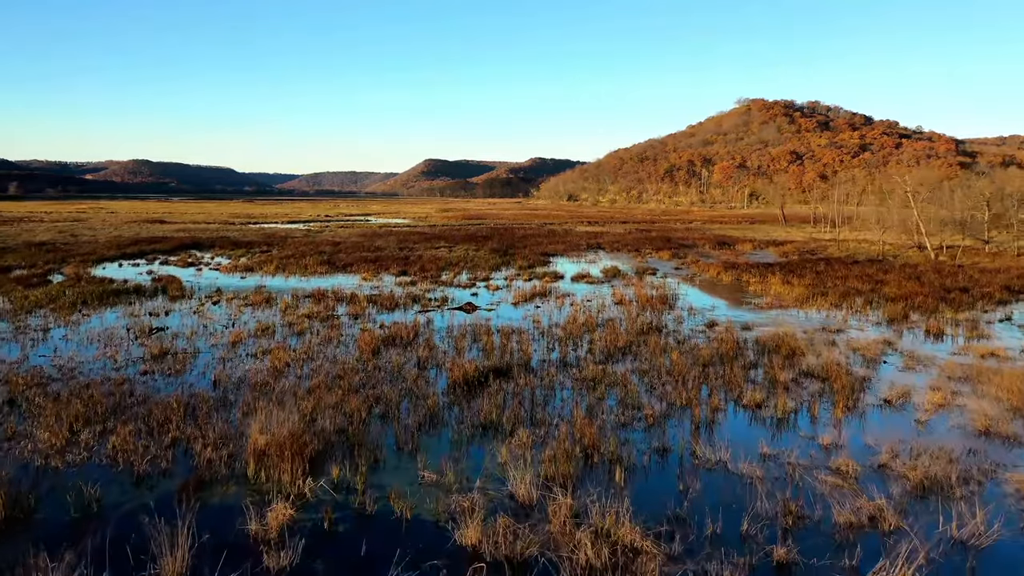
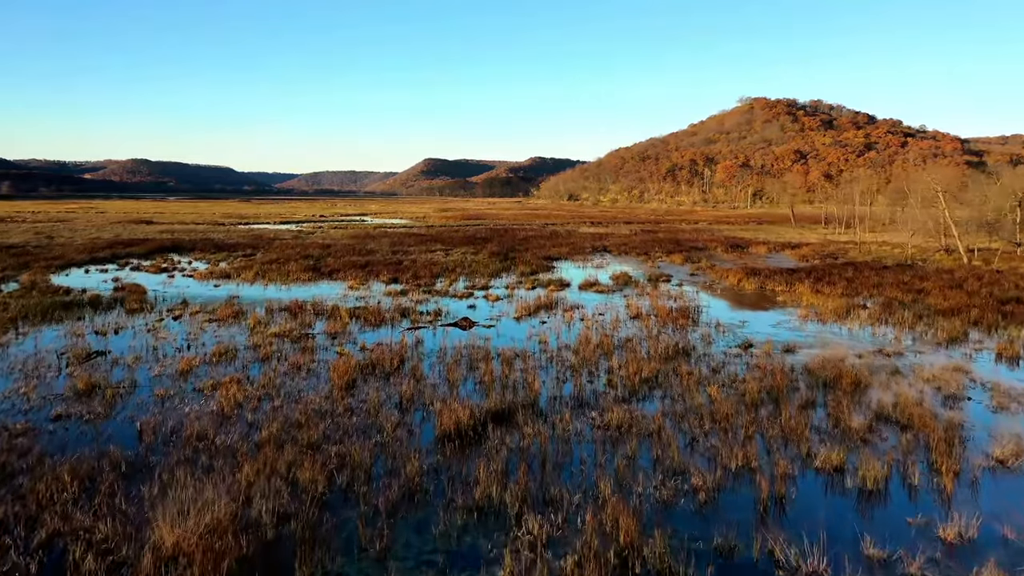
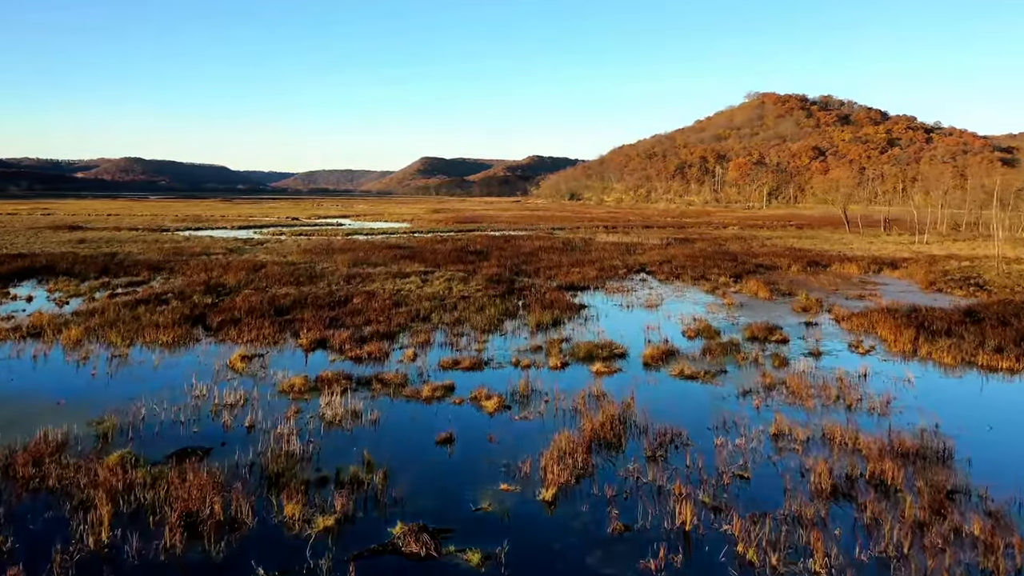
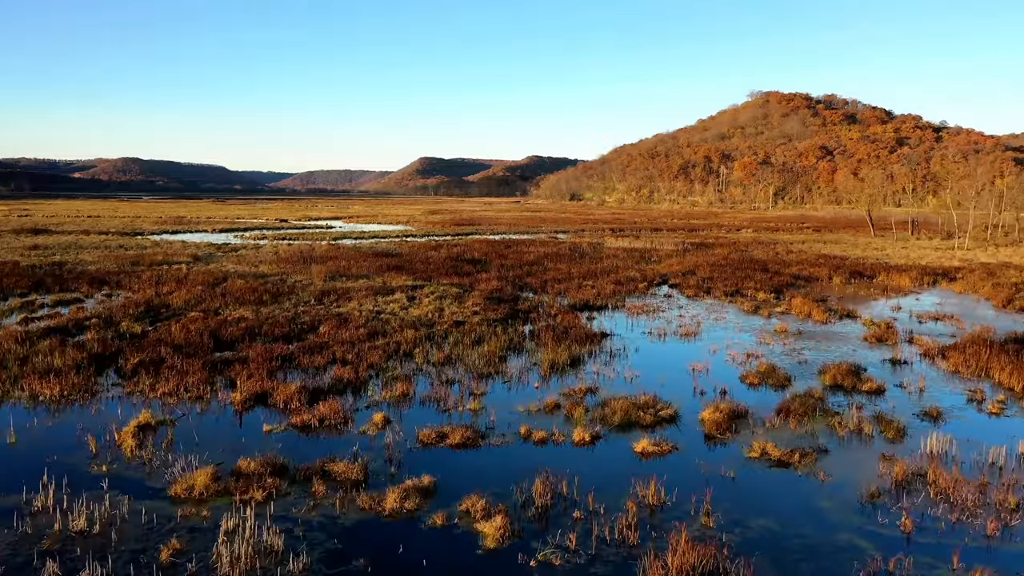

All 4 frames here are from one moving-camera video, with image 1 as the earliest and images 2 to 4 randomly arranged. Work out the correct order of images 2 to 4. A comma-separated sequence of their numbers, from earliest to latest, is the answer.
2, 3, 4
